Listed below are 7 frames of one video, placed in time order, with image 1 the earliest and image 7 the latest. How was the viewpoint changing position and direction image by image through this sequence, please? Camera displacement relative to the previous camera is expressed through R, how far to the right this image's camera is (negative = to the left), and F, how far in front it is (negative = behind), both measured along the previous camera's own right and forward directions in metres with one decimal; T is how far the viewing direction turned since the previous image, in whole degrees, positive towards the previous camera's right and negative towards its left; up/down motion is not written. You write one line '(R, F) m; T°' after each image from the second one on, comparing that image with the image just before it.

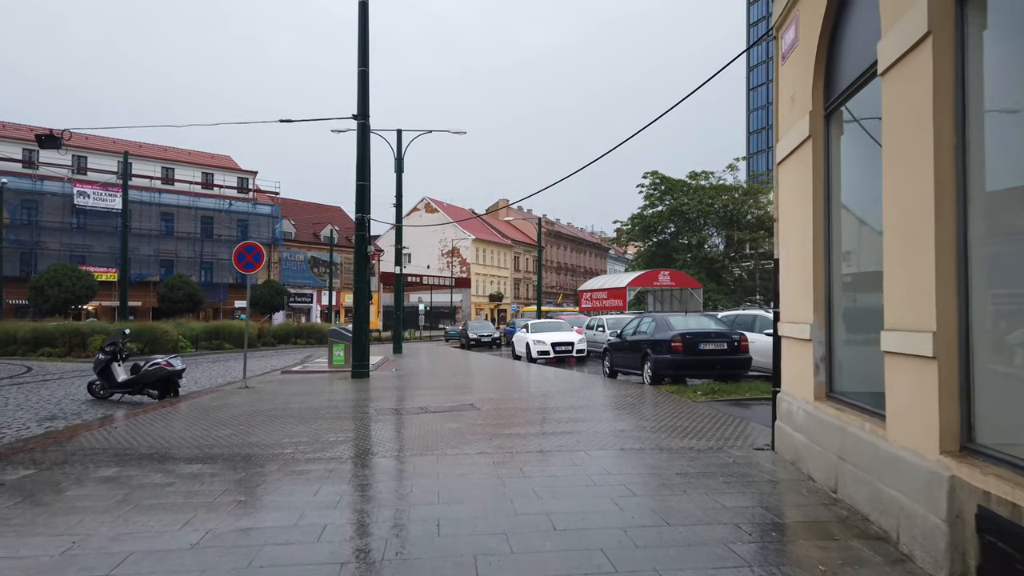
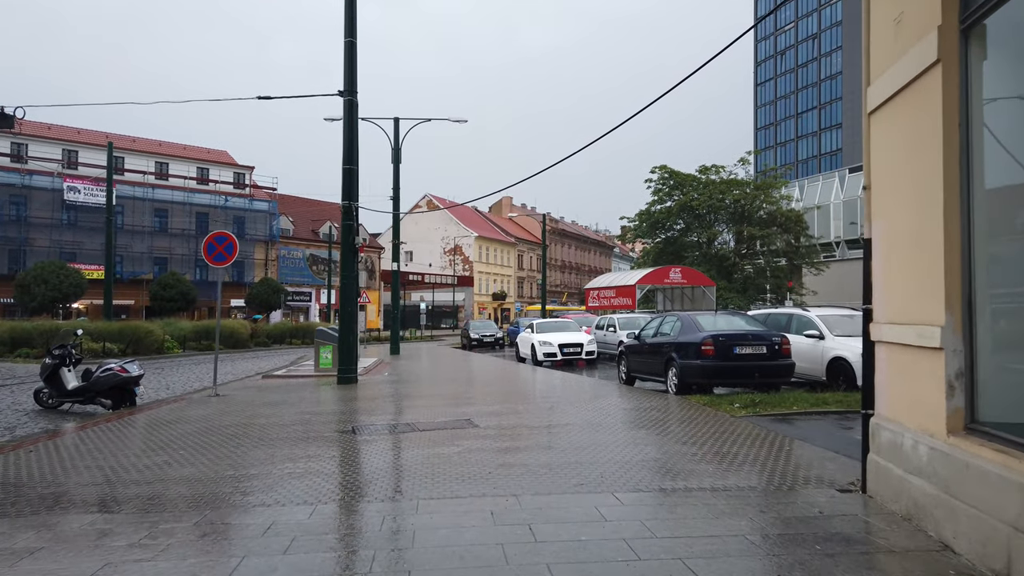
(0.0, +1.8) m; 0°
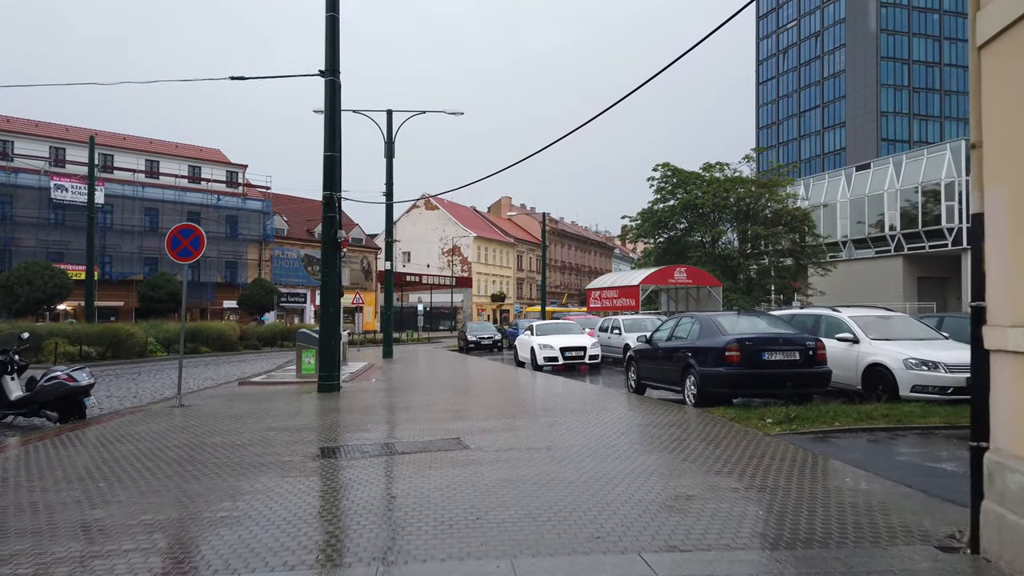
(0.0, +1.4) m; 0°
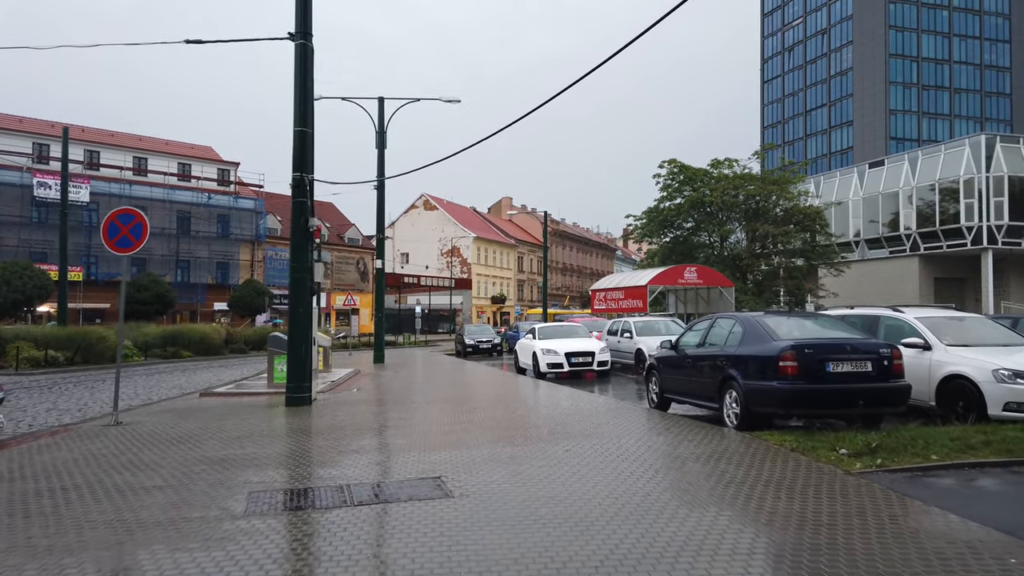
(0.0, +1.9) m; 0°
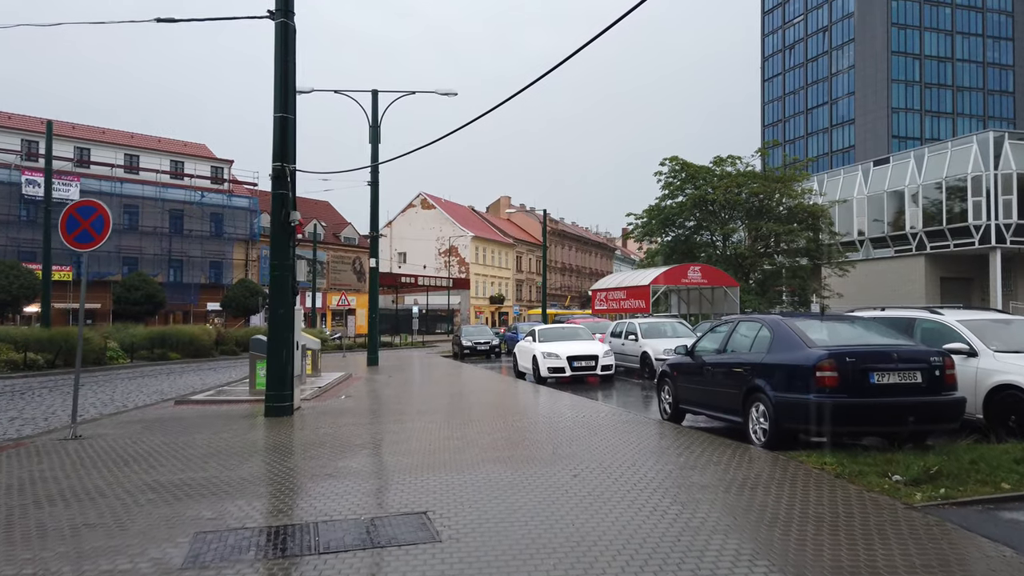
(0.0, +0.9) m; 0°
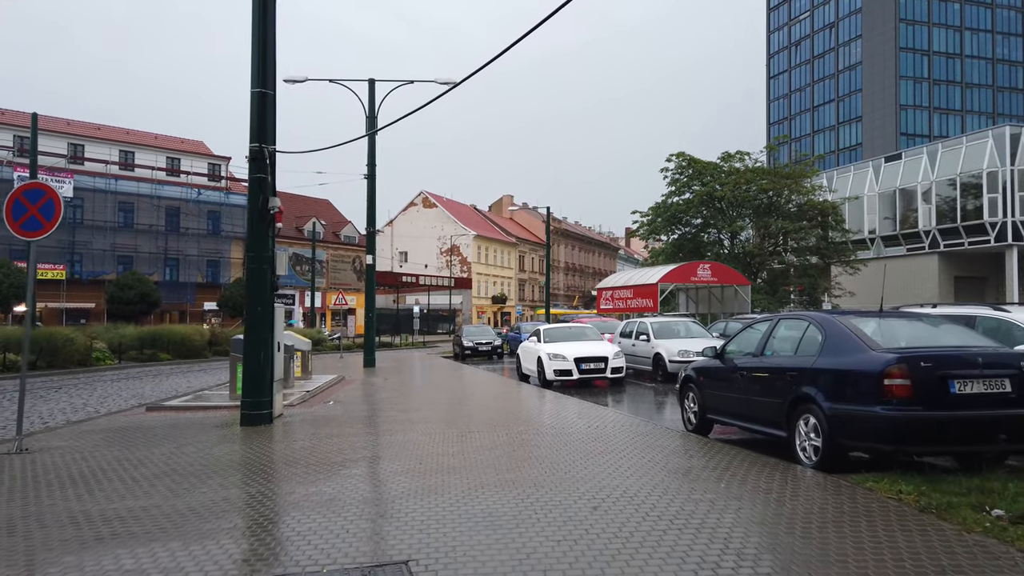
(0.0, +1.1) m; 0°
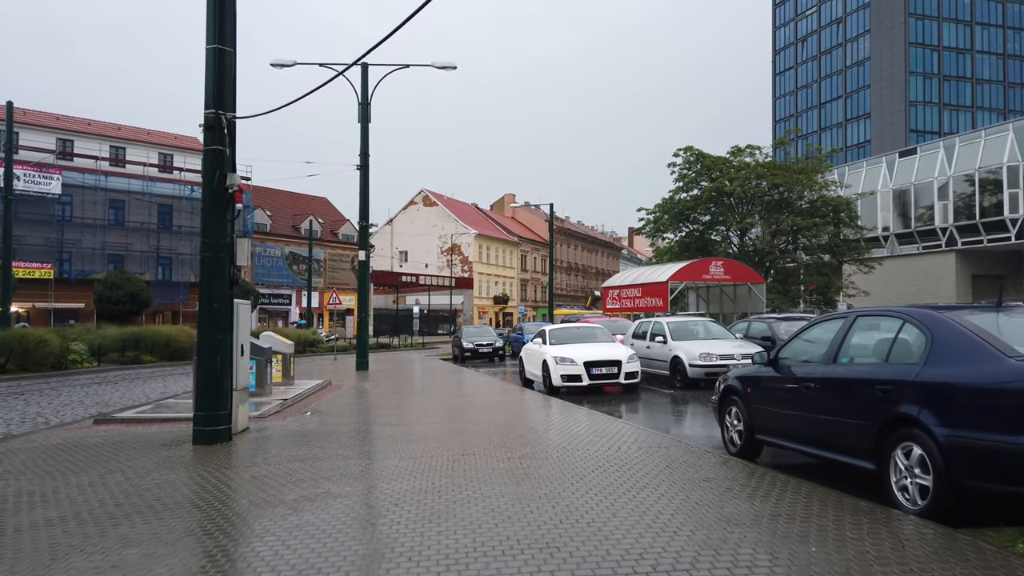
(0.0, +1.6) m; 0°
